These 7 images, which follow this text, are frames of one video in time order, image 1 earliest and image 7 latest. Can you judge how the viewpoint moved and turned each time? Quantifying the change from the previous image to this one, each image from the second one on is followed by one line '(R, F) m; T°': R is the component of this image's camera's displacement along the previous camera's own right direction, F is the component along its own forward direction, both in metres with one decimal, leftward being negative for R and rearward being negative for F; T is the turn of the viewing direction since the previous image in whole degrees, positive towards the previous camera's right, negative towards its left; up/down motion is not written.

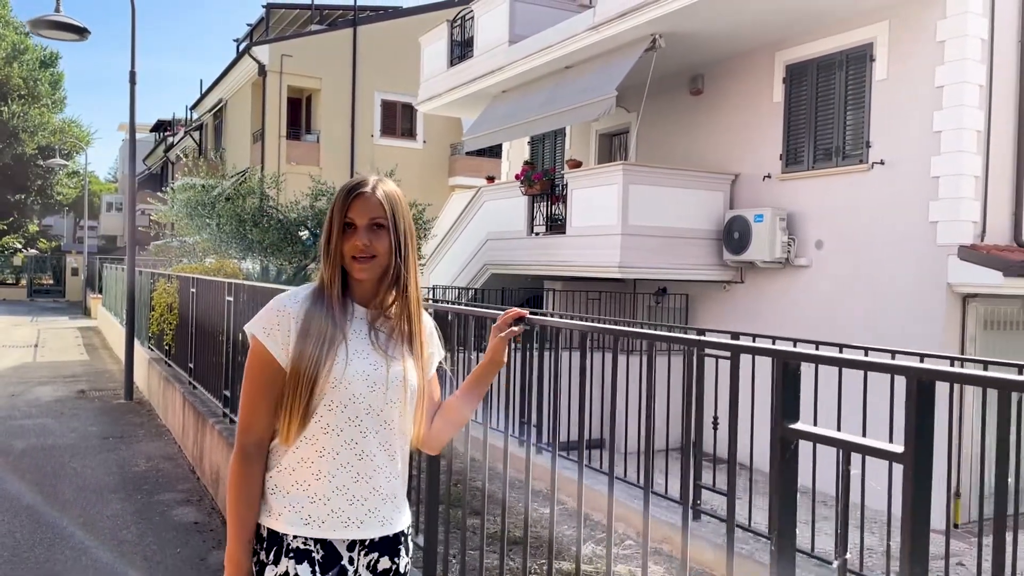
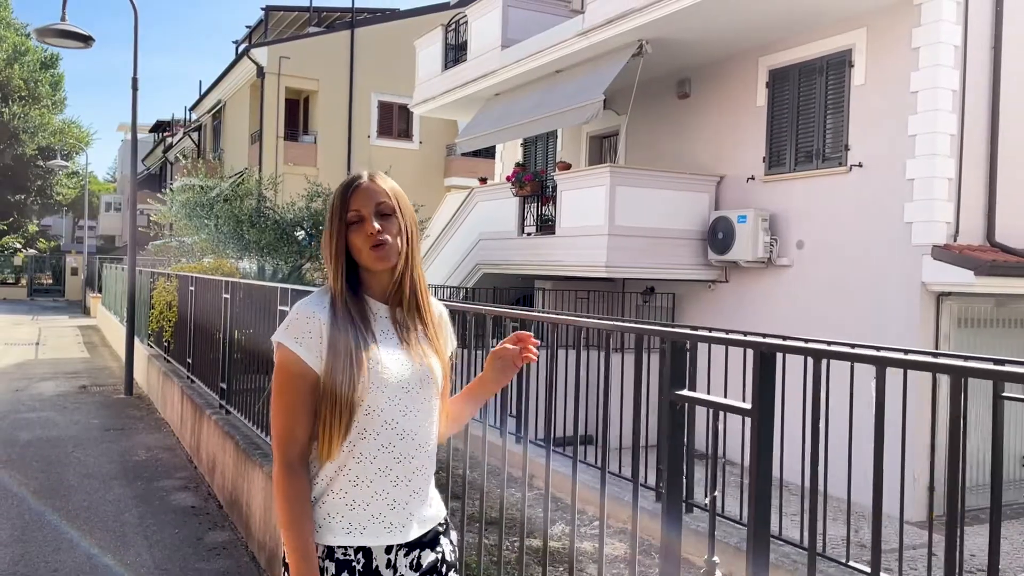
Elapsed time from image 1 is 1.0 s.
(+0.2, -0.3) m; 0°
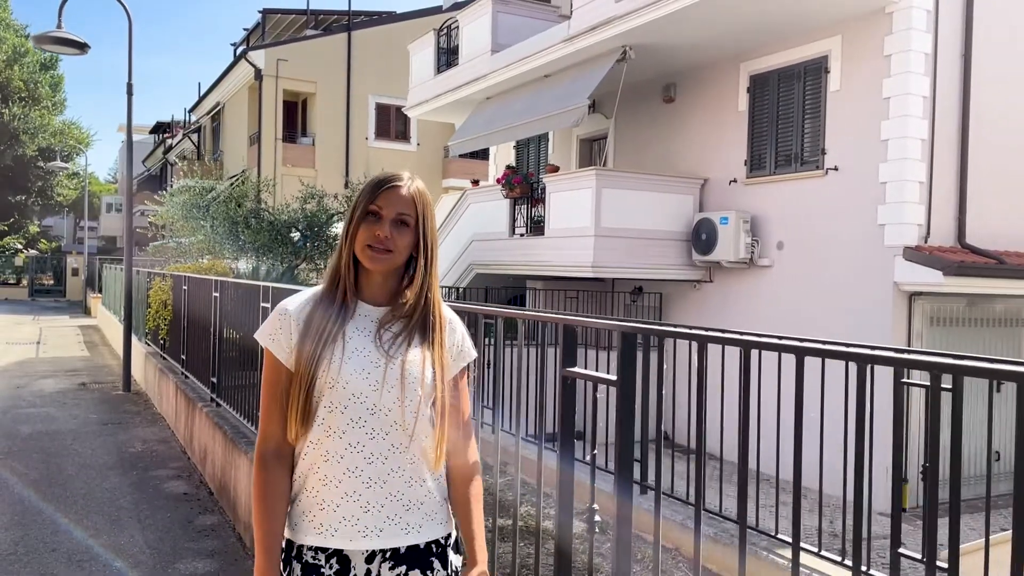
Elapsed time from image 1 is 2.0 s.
(+0.2, -0.4) m; 0°
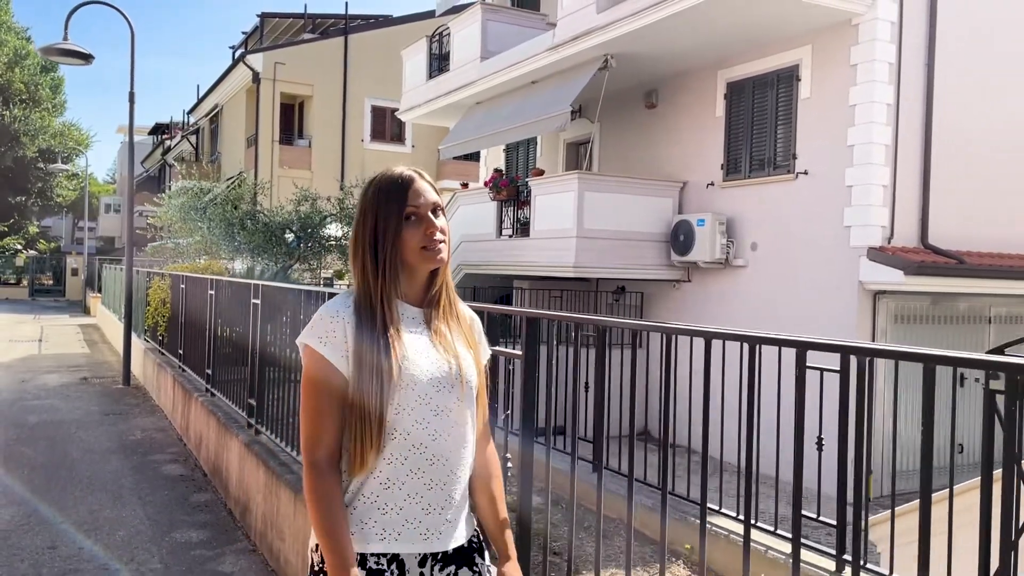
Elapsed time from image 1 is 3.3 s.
(+0.2, -0.5) m; 0°
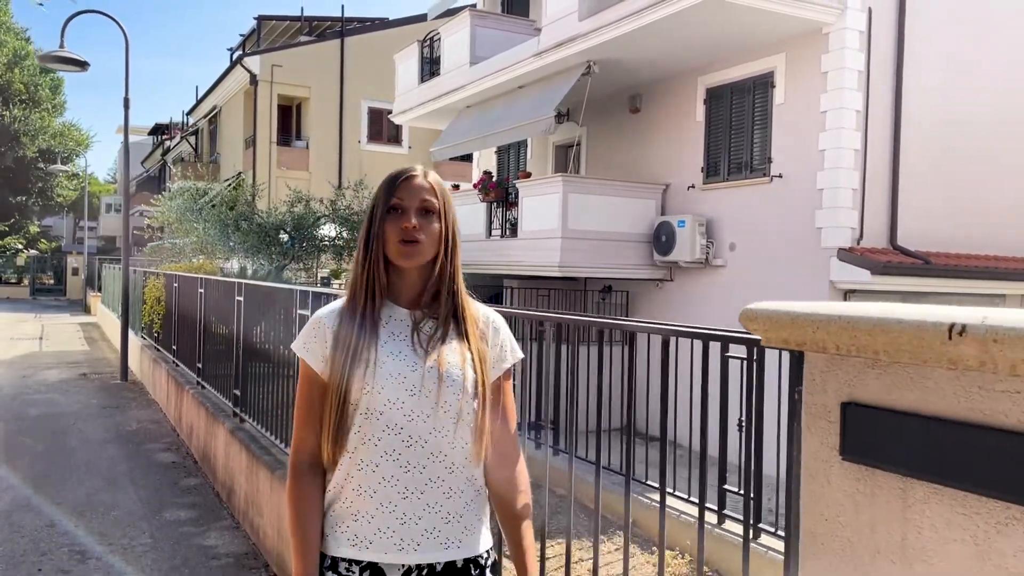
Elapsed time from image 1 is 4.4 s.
(+0.3, -0.4) m; 0°
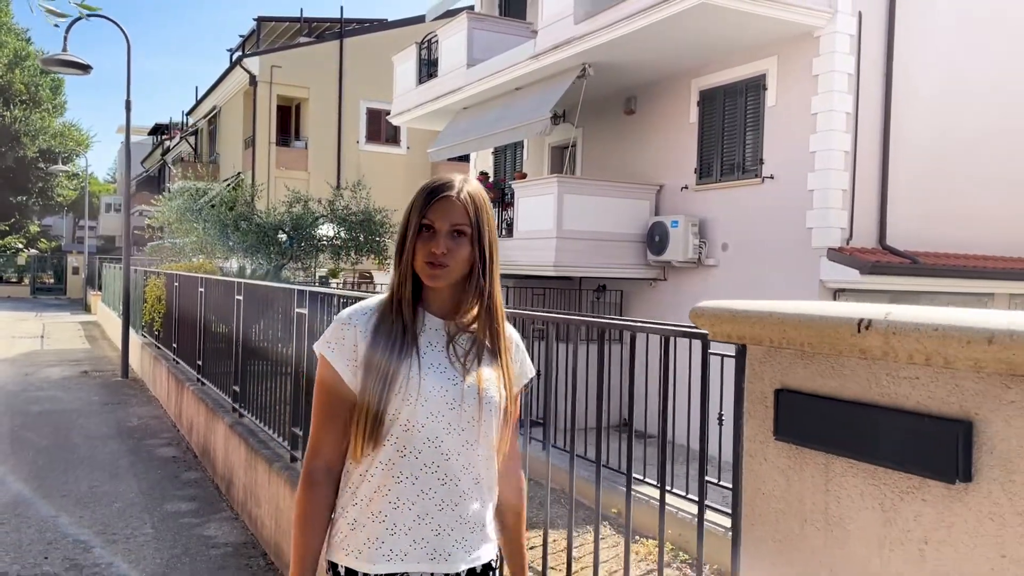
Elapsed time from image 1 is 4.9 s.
(+0.1, -0.2) m; 0°
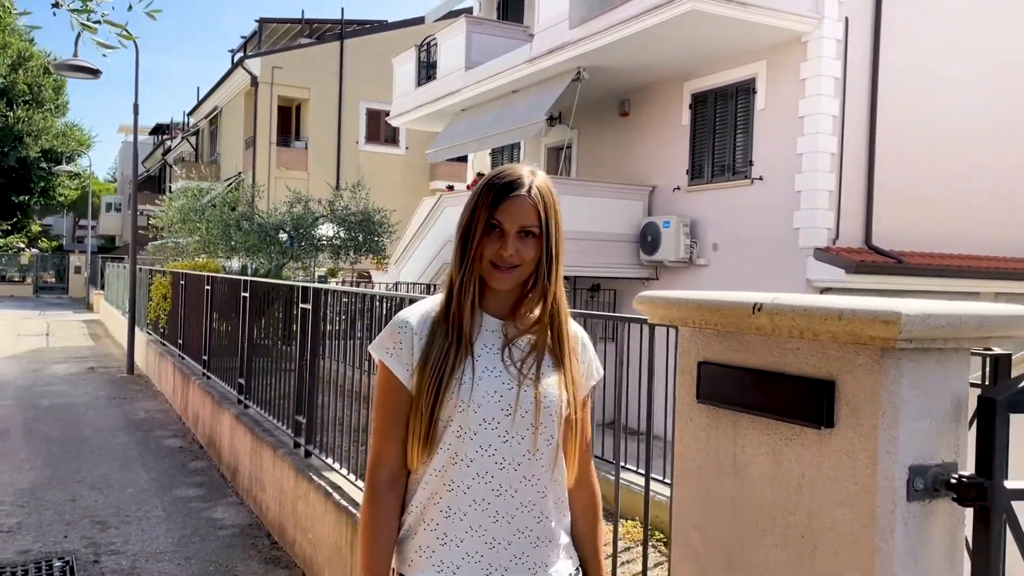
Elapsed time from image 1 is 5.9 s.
(+0.1, -0.3) m; 0°
